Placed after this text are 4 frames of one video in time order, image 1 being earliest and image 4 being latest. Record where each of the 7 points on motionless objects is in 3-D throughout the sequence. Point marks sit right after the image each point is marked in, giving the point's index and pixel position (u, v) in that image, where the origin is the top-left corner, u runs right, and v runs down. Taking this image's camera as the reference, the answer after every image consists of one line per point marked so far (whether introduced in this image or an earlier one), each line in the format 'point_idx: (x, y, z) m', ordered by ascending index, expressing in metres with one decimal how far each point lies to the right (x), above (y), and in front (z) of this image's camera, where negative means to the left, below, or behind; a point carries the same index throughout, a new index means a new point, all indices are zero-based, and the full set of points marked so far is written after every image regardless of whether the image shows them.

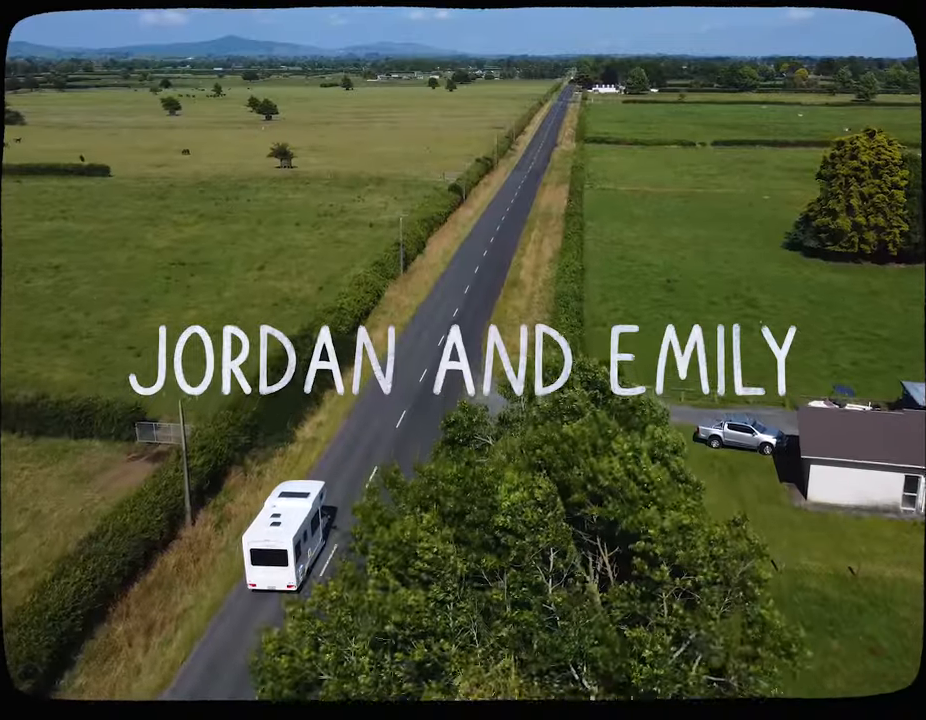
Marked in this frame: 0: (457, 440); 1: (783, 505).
0: (-0.1, -1.2, +10.7) m
1: (+6.7, -3.0, +15.4) m
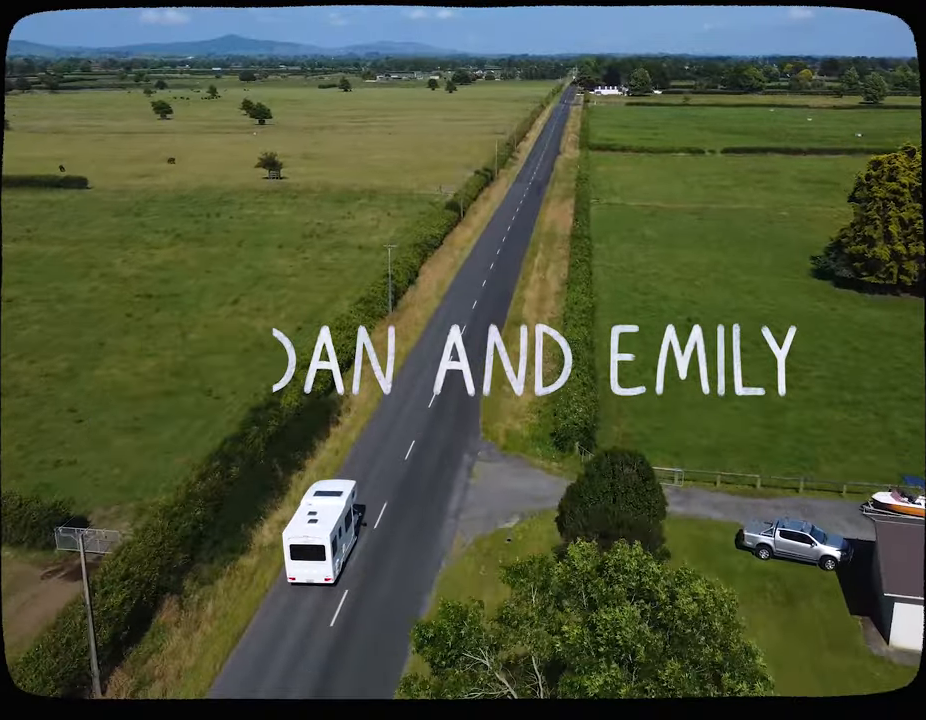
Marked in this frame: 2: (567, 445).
0: (-0.3, -3.0, +7.4) m
1: (+6.6, -4.9, +12.1) m
2: (+2.6, -2.2, +18.4) m
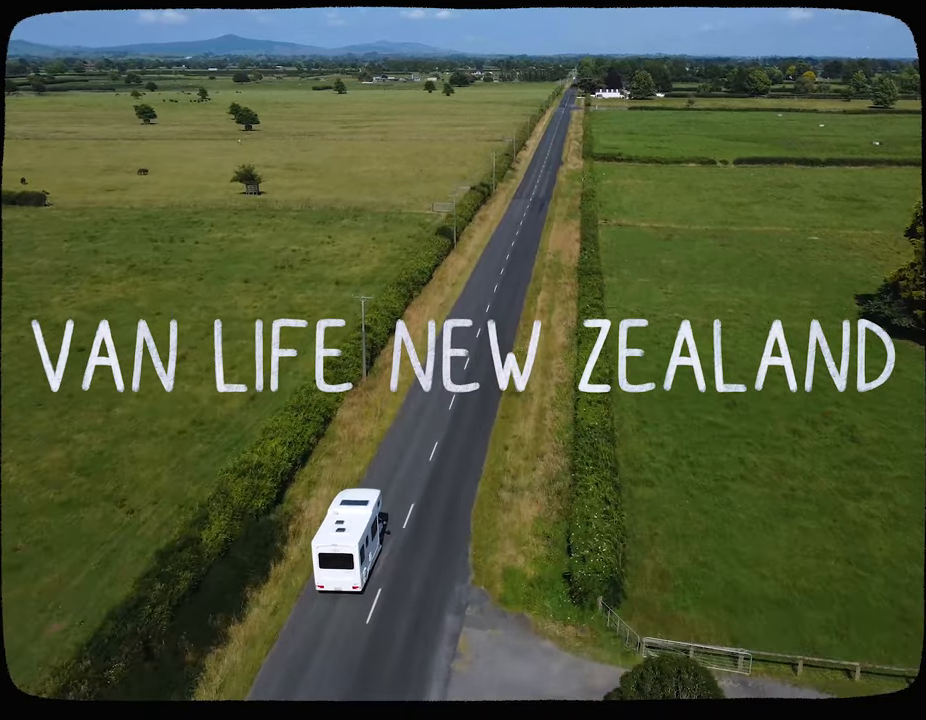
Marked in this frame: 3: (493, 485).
0: (-0.6, -5.4, +2.6) m
1: (+6.3, -7.2, +7.3) m
2: (+2.3, -4.5, +13.6) m
3: (+0.7, -3.0, +17.6) m
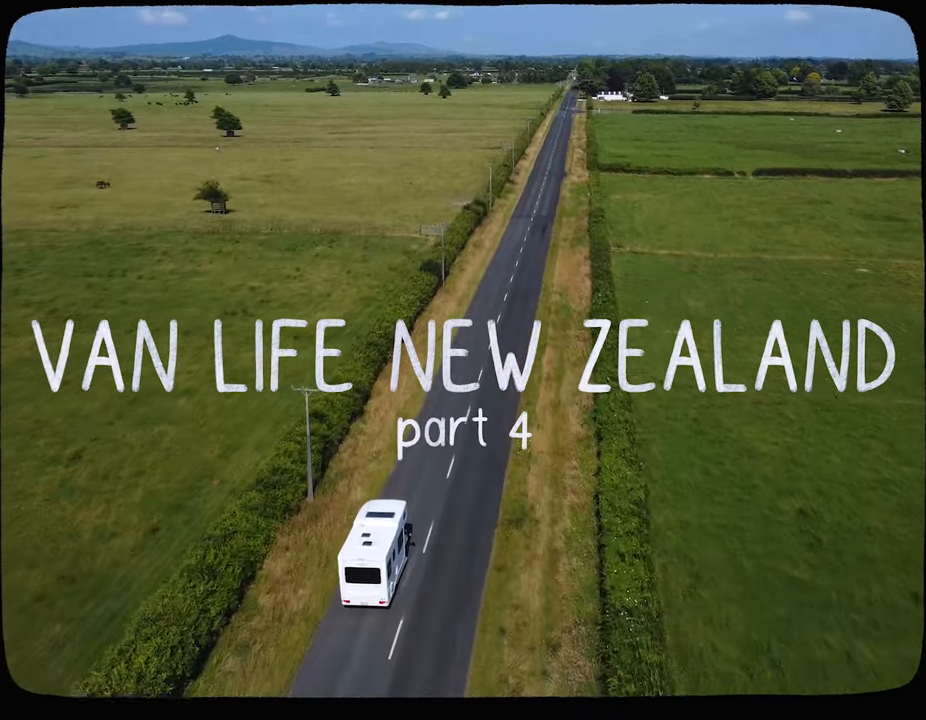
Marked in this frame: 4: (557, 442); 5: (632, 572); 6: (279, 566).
0: (-1.0, -8.0, -3.4) m
1: (+5.9, -9.8, +1.3) m
2: (+1.9, -7.1, +7.6) m
3: (+0.3, -5.6, +11.6) m
4: (+2.5, -2.2, +19.6) m
5: (+3.2, -3.9, +14.0) m
6: (-3.6, -4.1, +14.8) m
